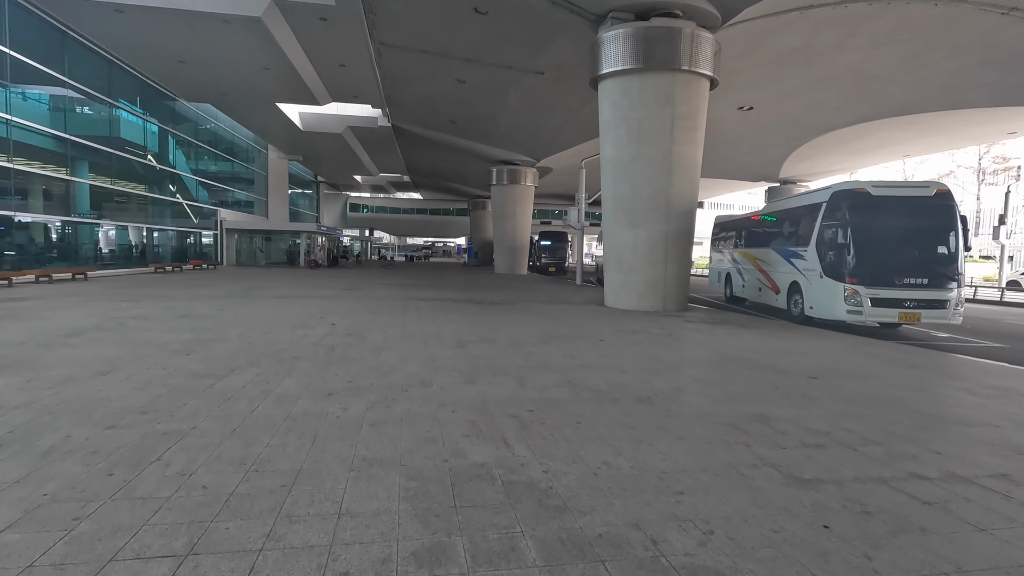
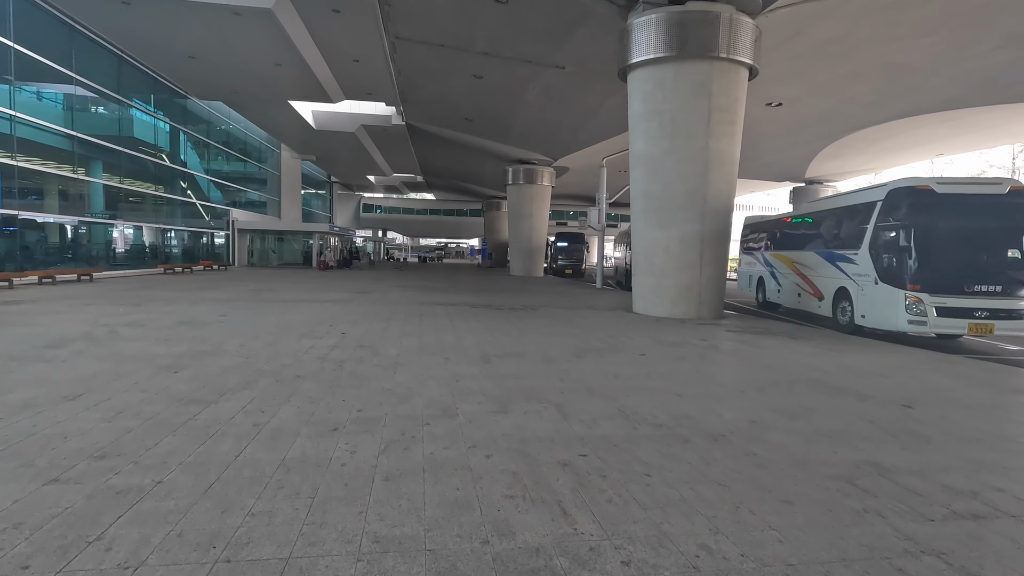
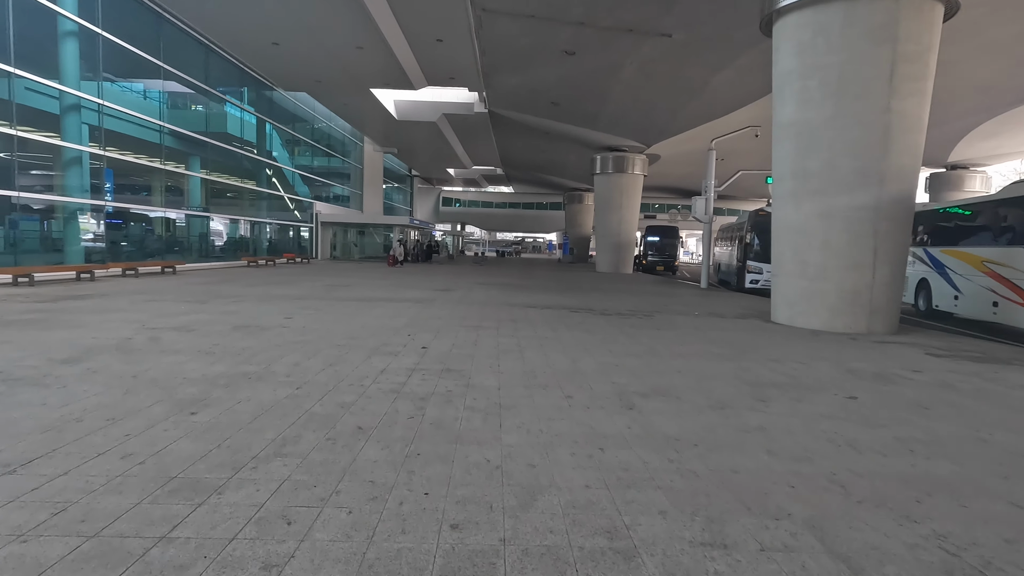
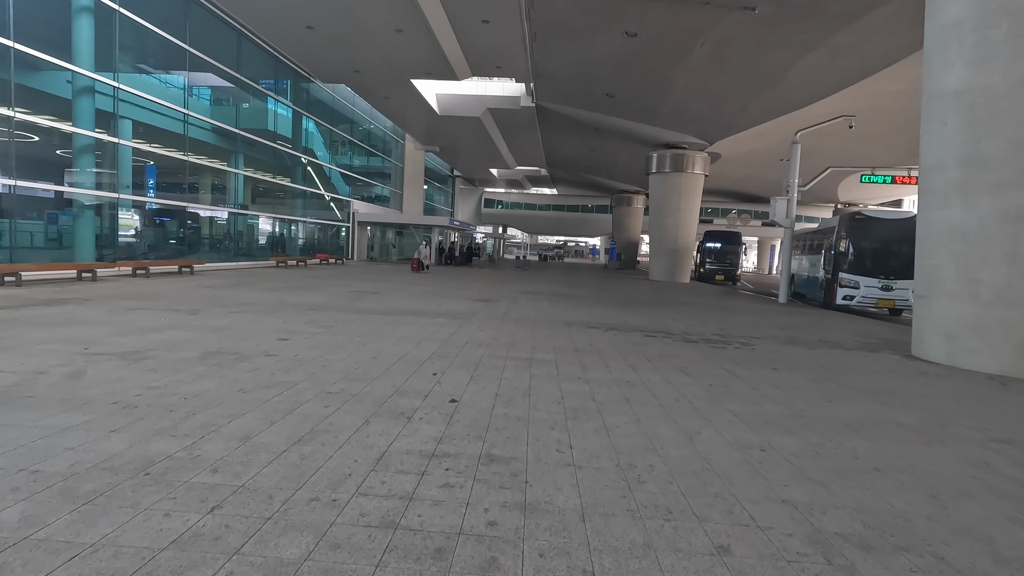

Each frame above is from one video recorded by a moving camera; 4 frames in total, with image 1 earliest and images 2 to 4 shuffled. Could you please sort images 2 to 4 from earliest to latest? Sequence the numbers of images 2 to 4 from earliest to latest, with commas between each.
2, 3, 4
